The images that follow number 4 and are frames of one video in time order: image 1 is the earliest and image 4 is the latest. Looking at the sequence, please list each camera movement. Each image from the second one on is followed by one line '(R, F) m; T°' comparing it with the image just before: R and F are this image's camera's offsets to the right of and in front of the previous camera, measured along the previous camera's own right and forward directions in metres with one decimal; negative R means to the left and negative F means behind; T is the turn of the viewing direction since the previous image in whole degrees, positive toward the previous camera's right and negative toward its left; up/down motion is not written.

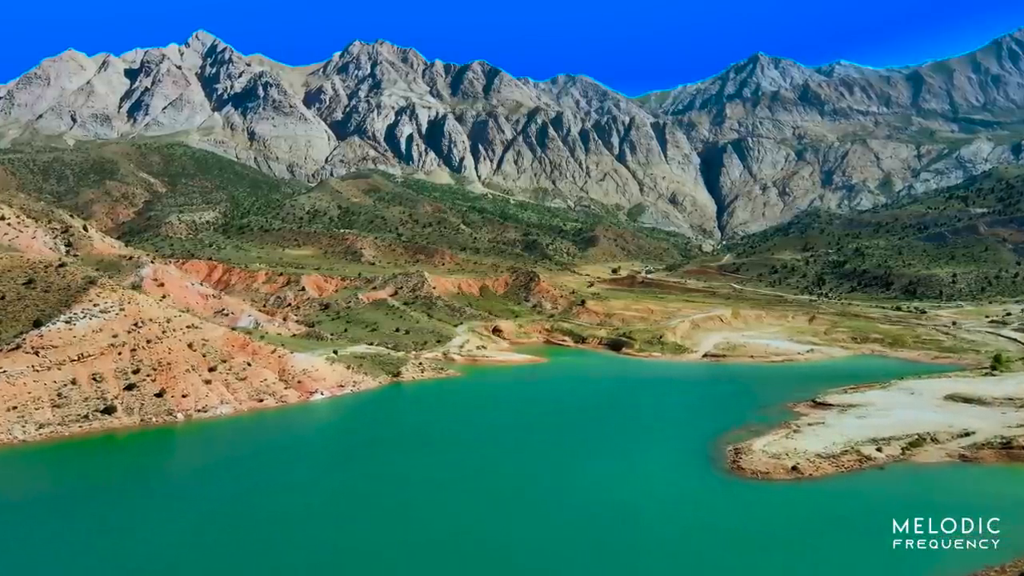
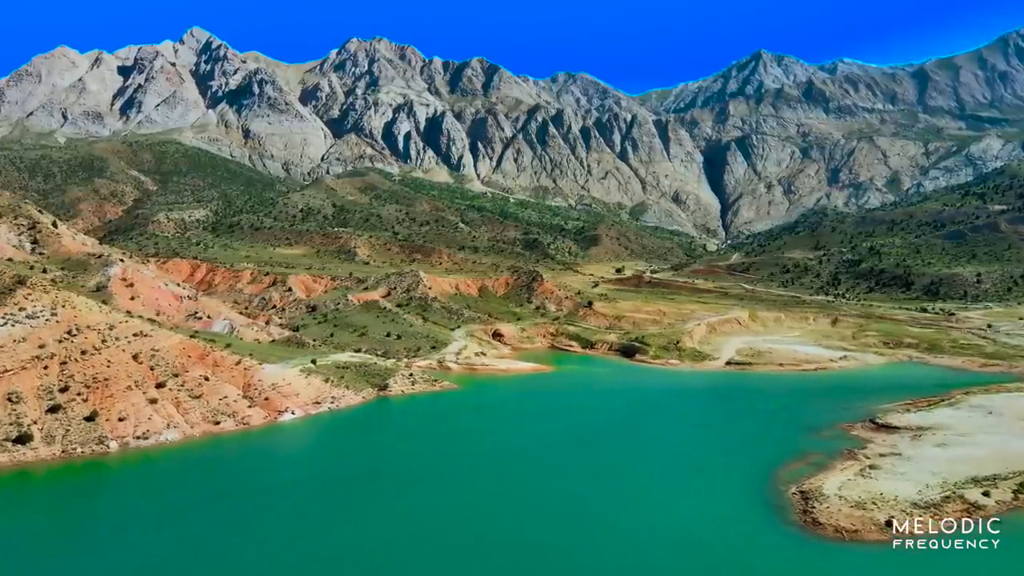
(-0.3, +8.5) m; 0°
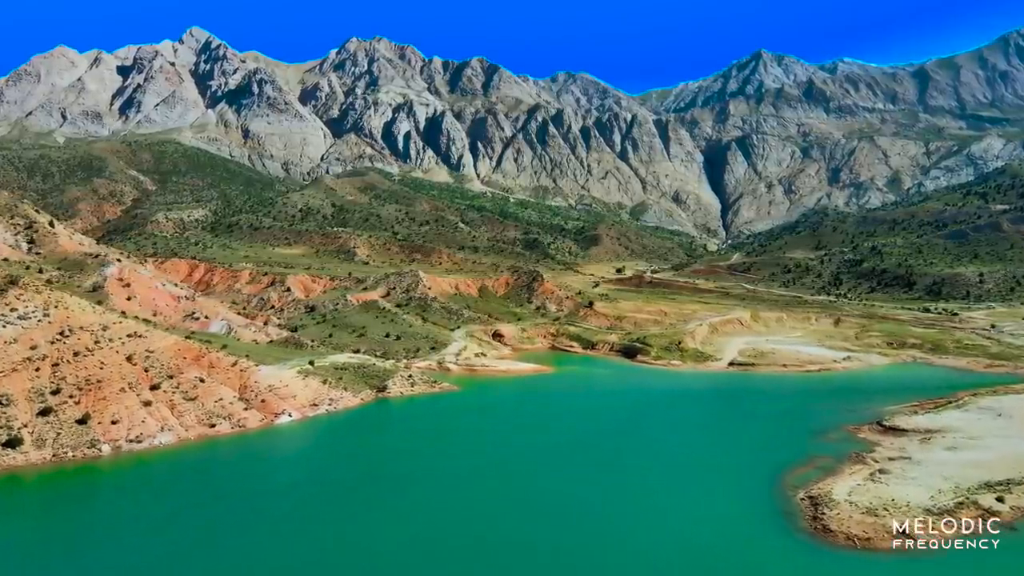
(-0.1, +0.8) m; 0°
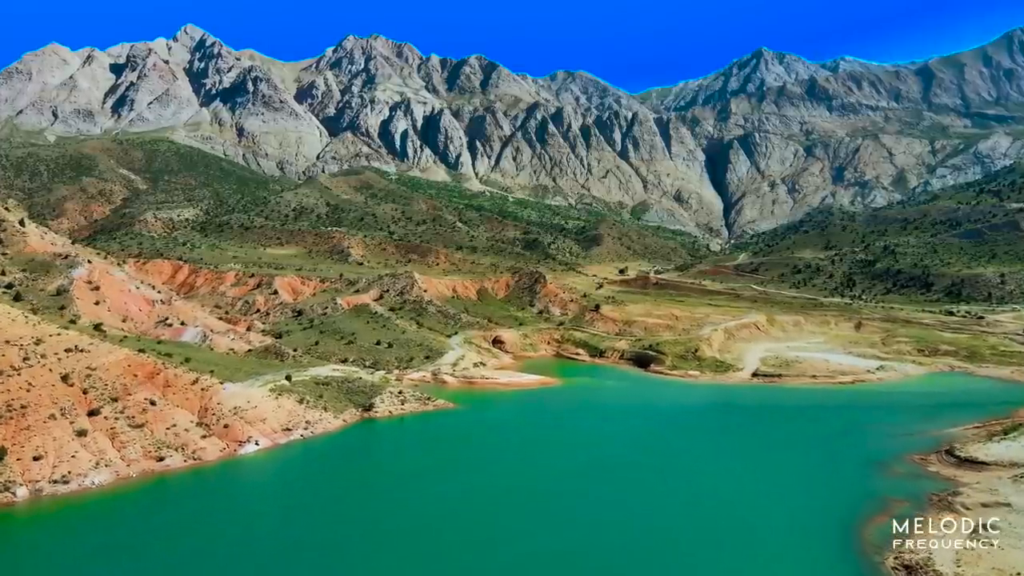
(-0.3, +7.0) m; 0°
